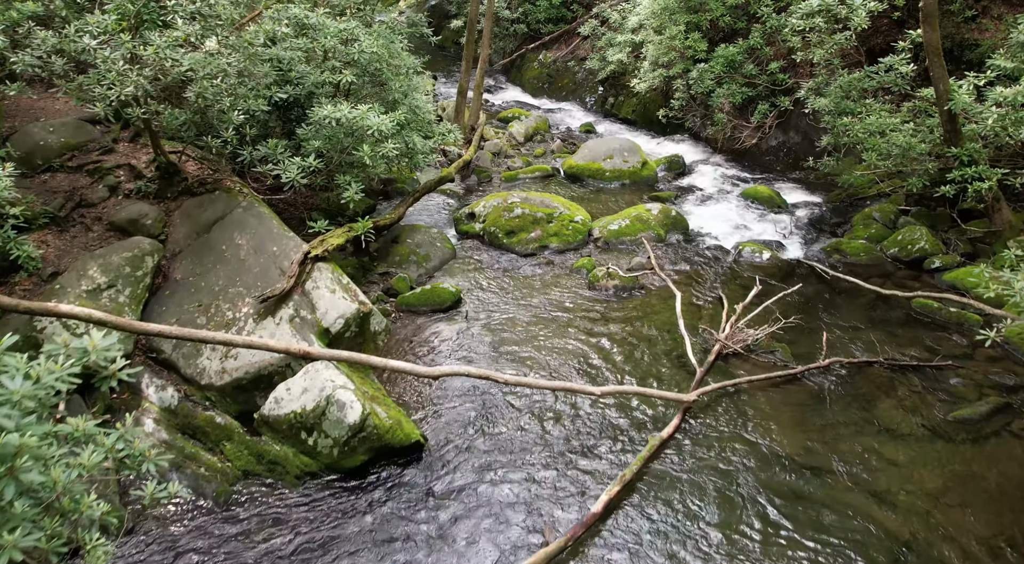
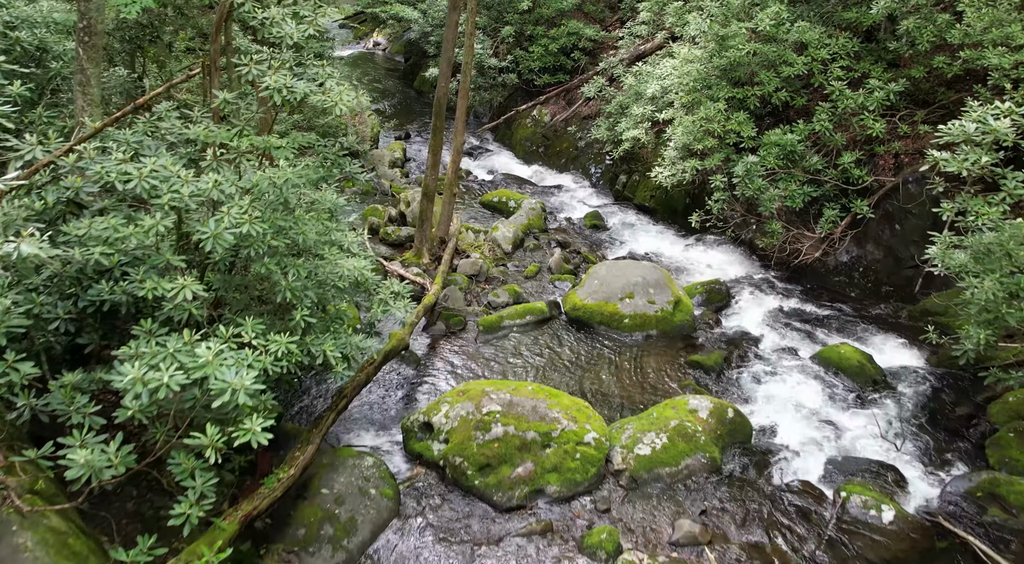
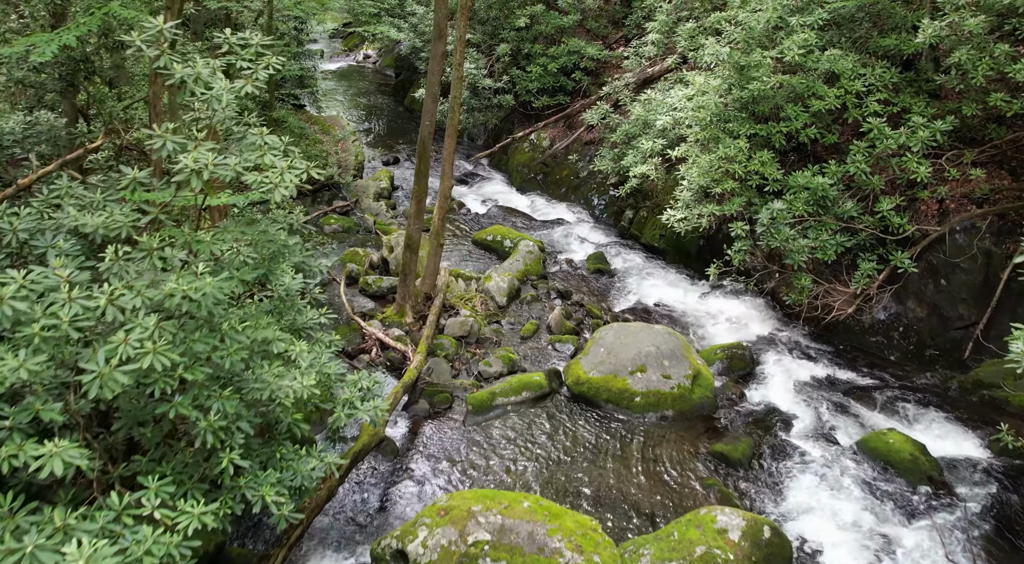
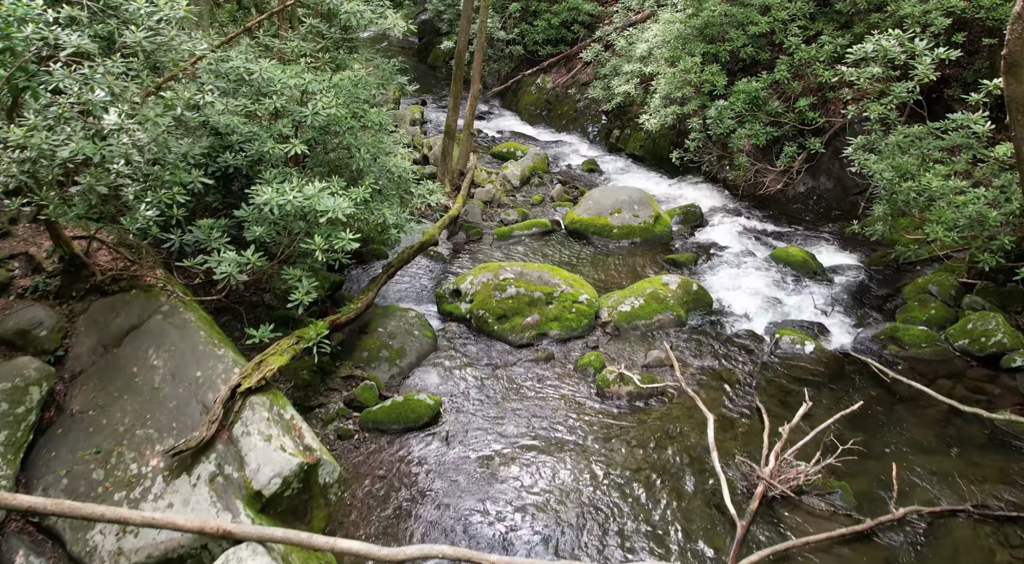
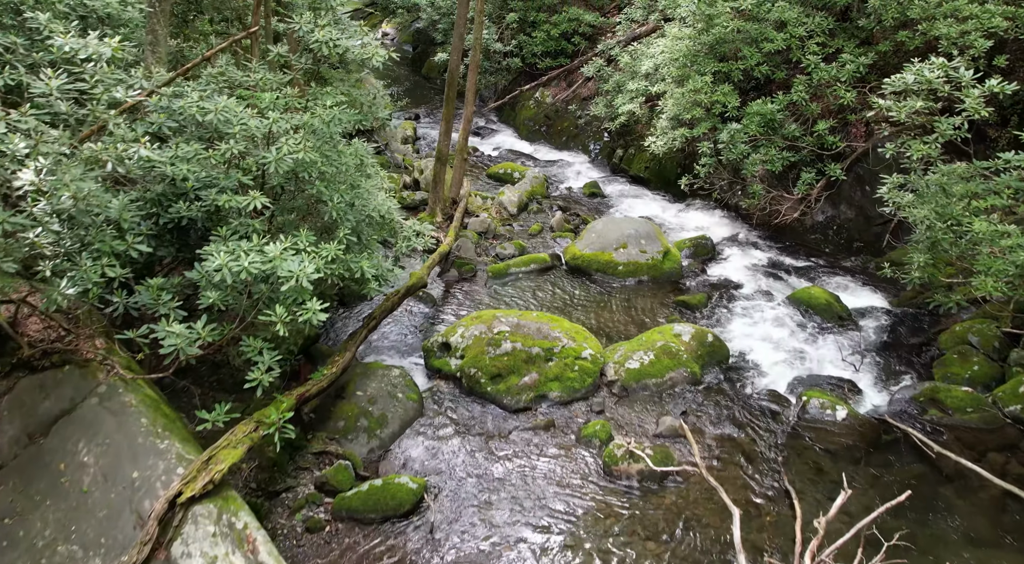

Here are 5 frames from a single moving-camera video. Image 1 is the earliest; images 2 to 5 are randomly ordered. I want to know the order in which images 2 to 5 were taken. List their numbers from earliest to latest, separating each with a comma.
4, 5, 2, 3
